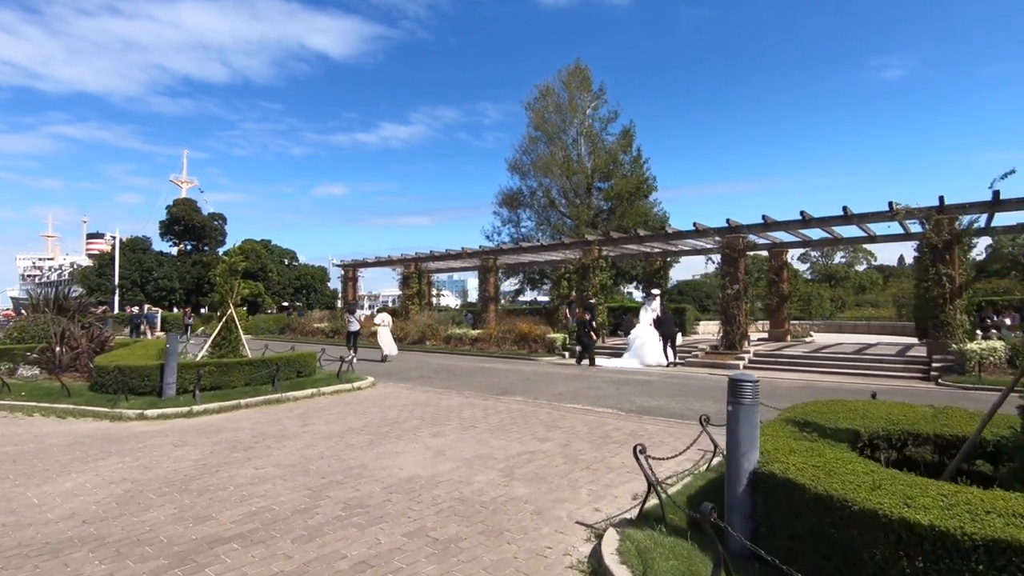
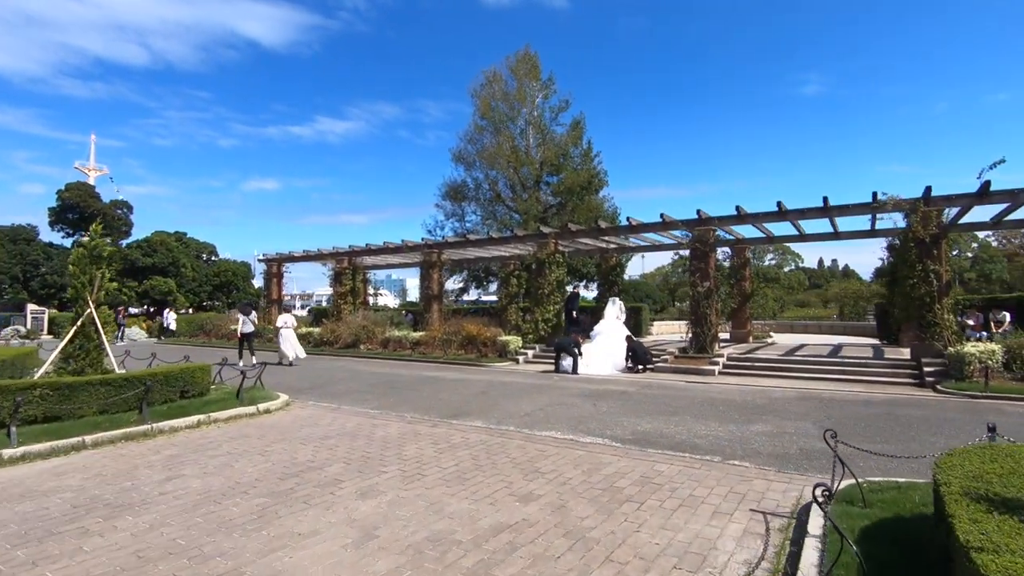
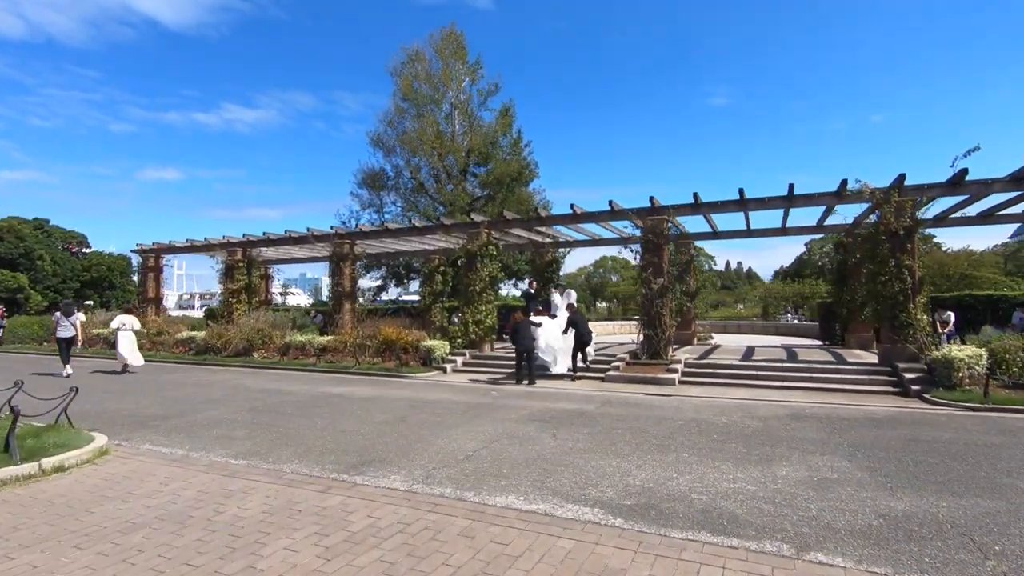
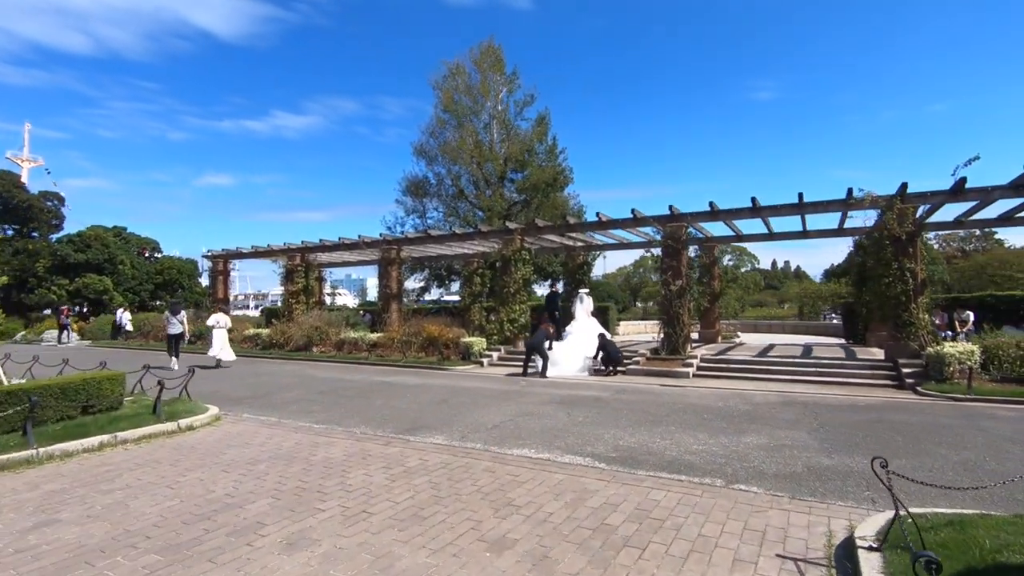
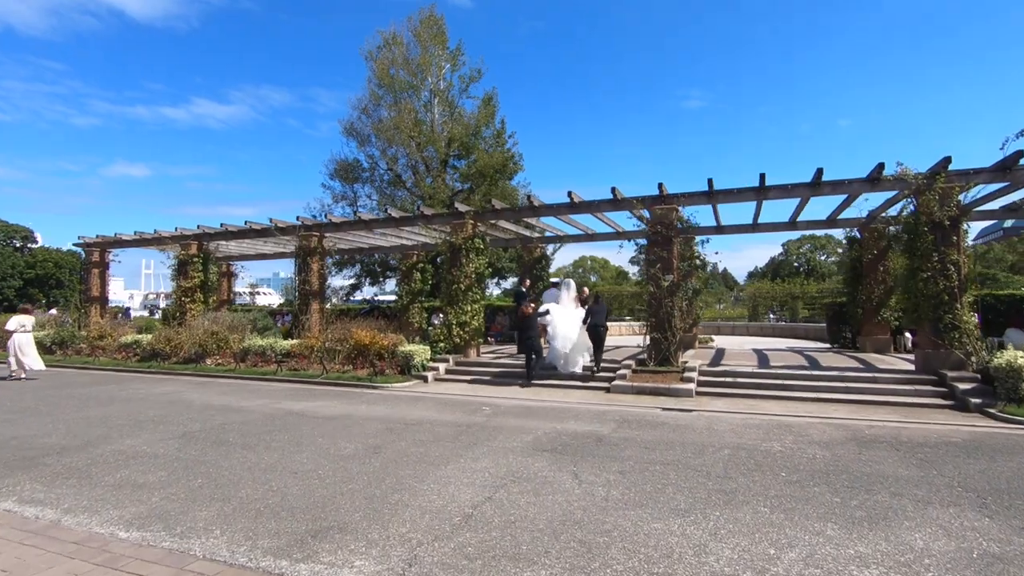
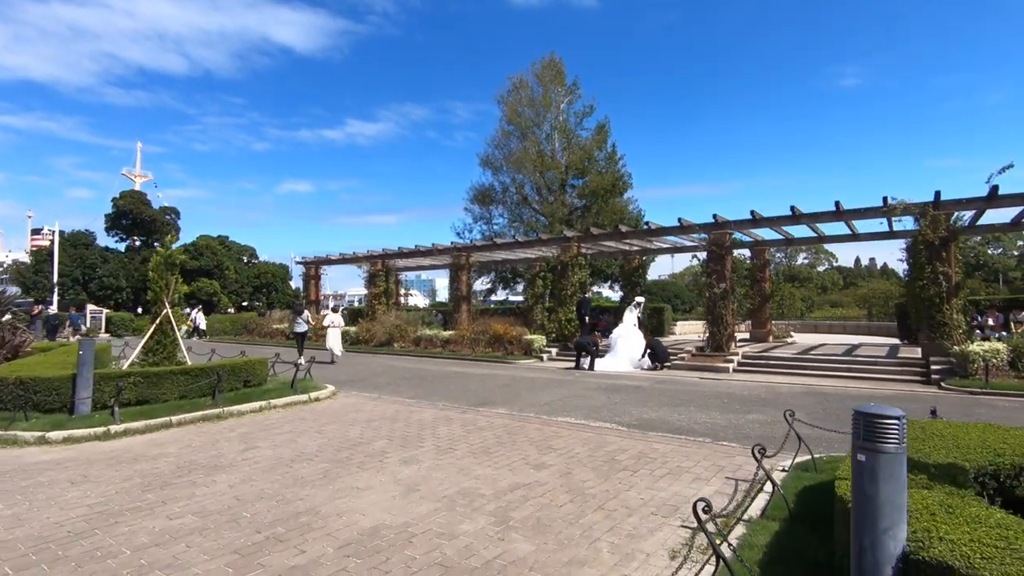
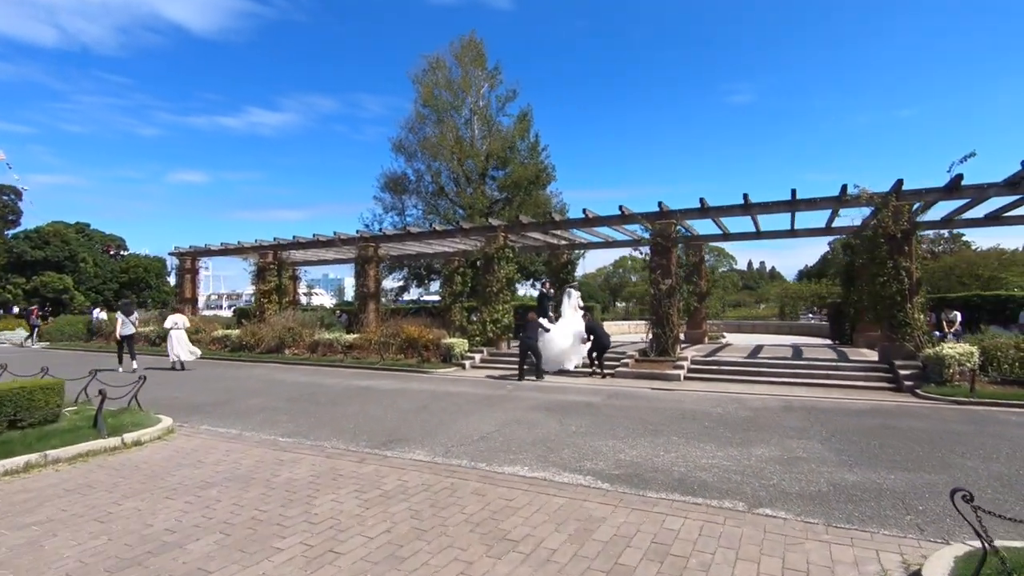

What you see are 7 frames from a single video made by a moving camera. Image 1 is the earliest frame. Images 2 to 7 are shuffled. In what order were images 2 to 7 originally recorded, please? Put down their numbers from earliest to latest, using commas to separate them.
6, 2, 4, 7, 3, 5
